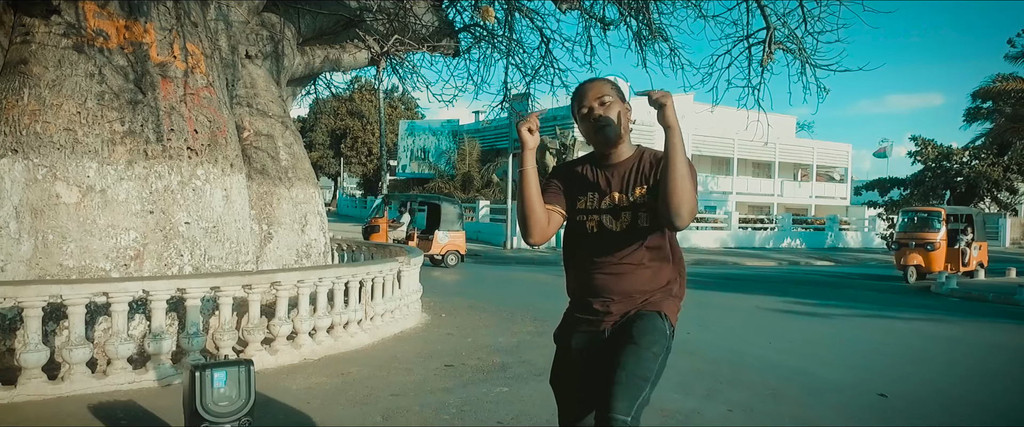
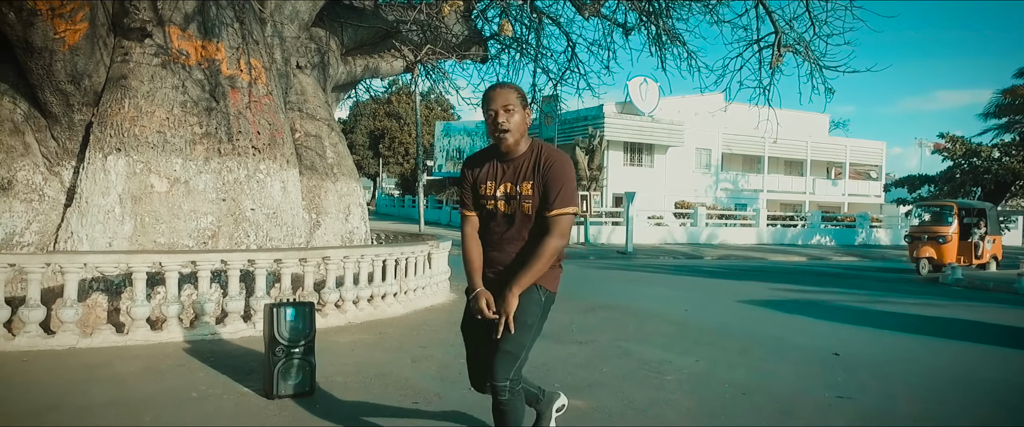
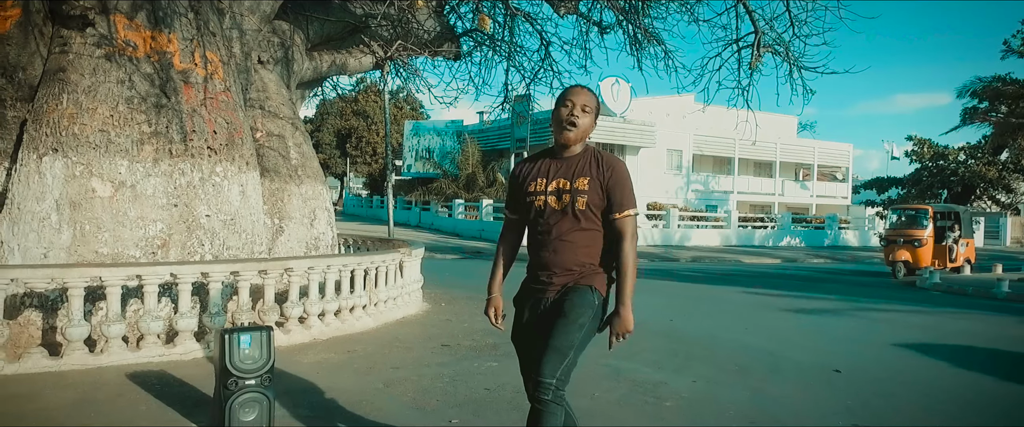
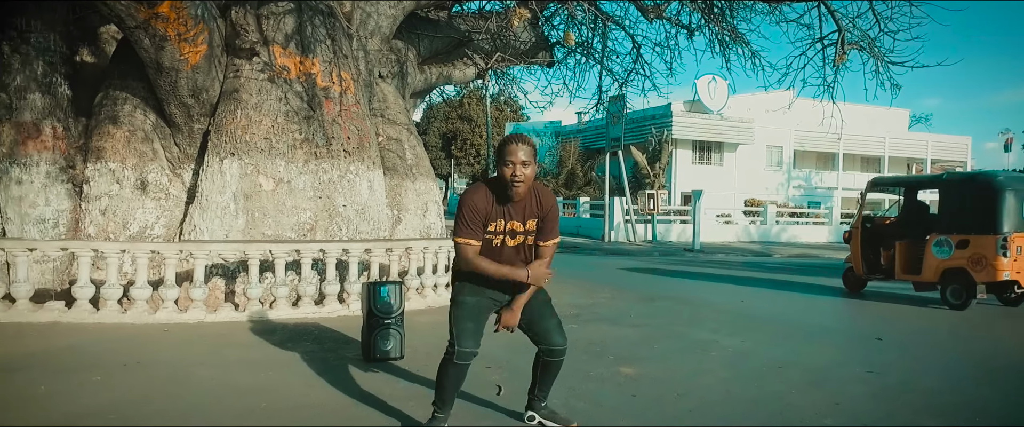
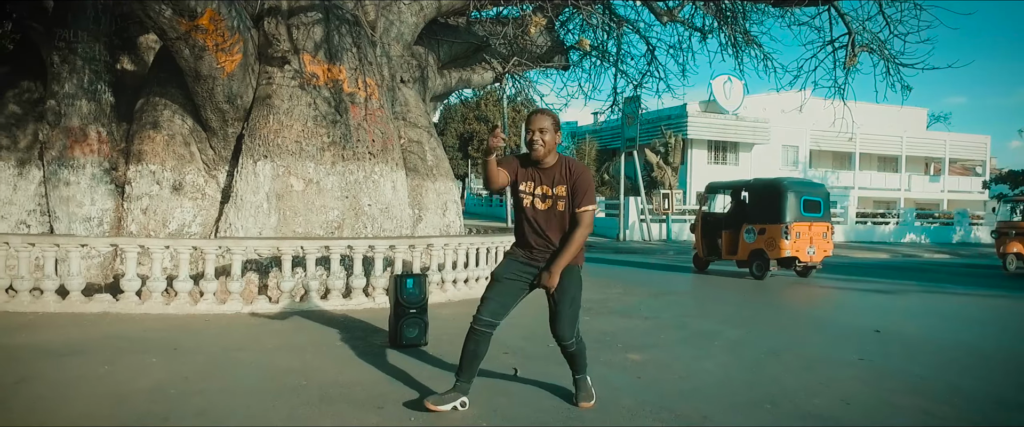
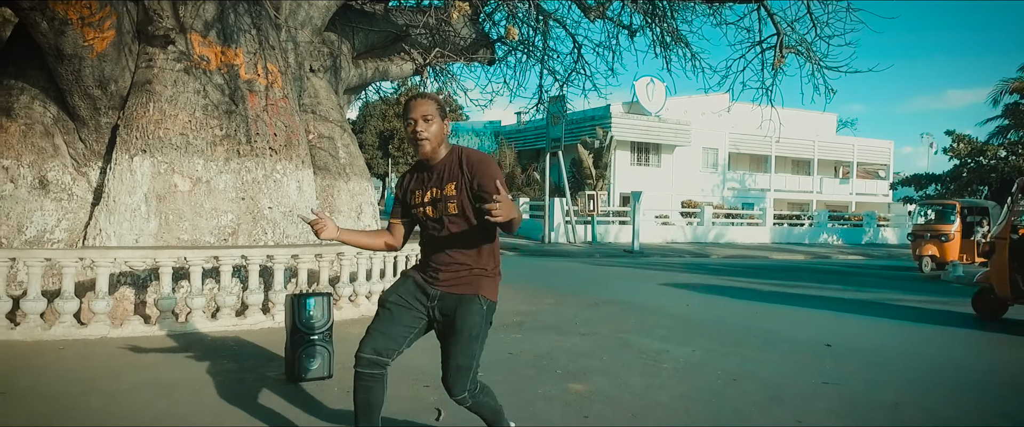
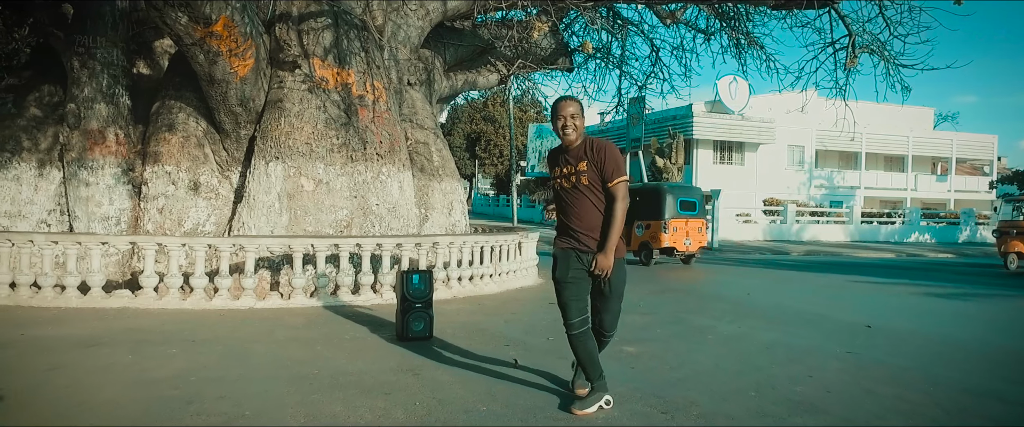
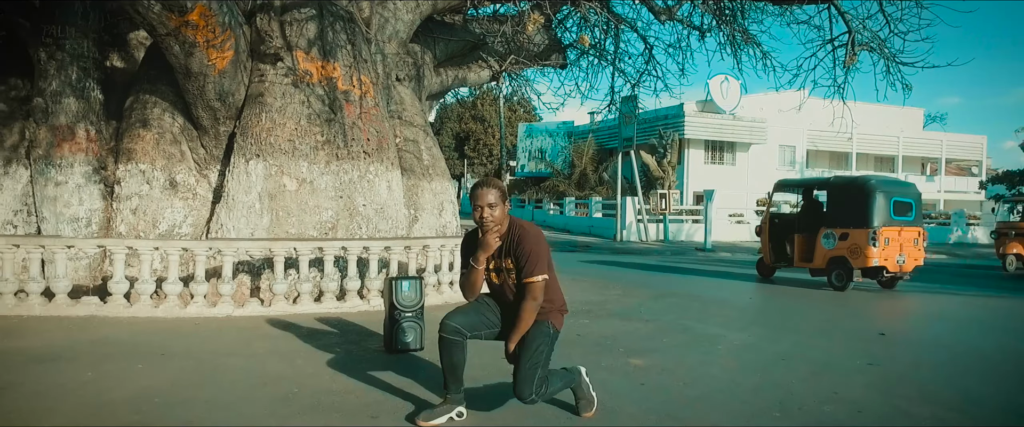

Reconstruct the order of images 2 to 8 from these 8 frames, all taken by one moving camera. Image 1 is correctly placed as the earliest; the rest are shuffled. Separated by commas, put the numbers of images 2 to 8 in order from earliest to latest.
3, 2, 6, 4, 8, 5, 7
